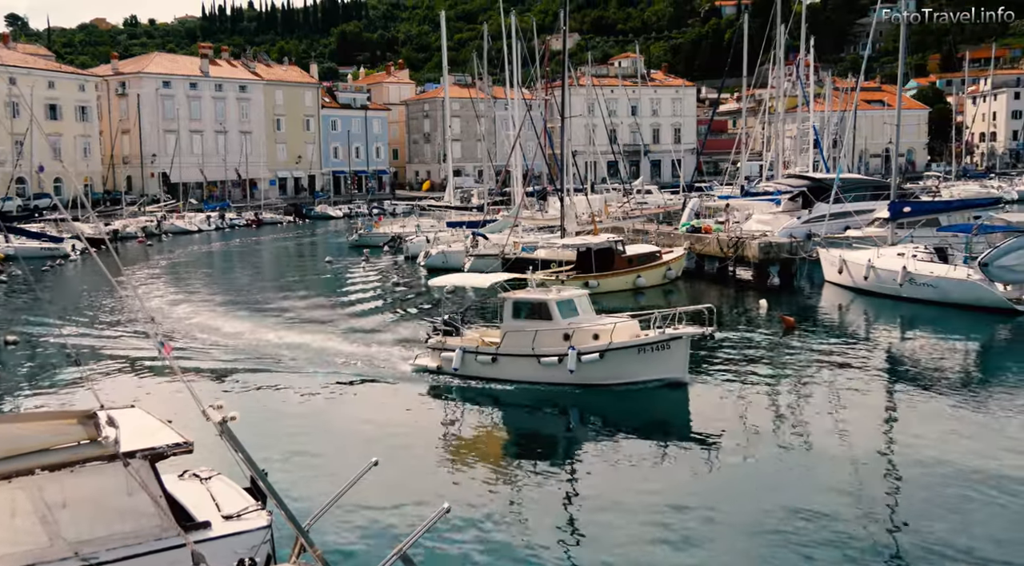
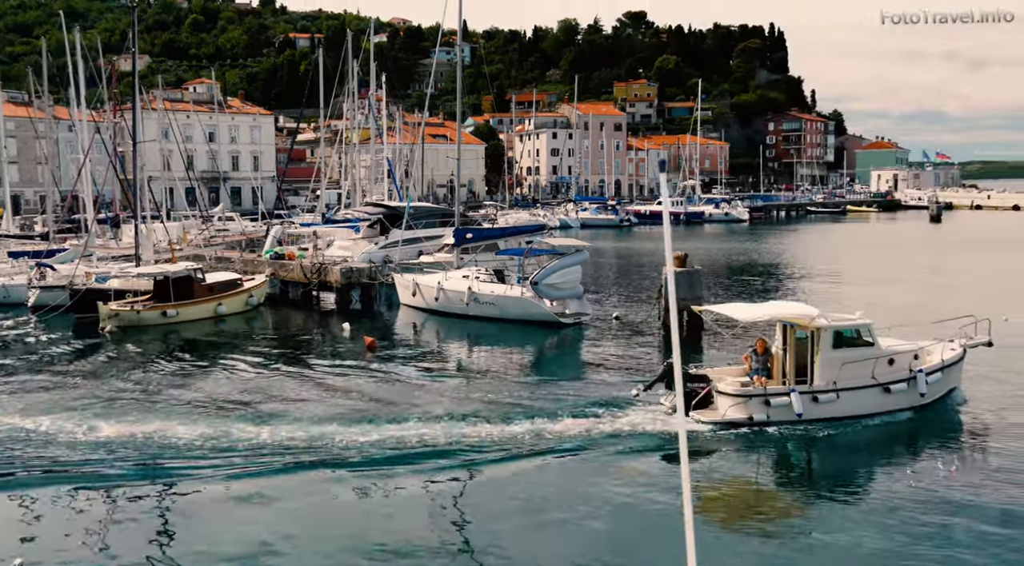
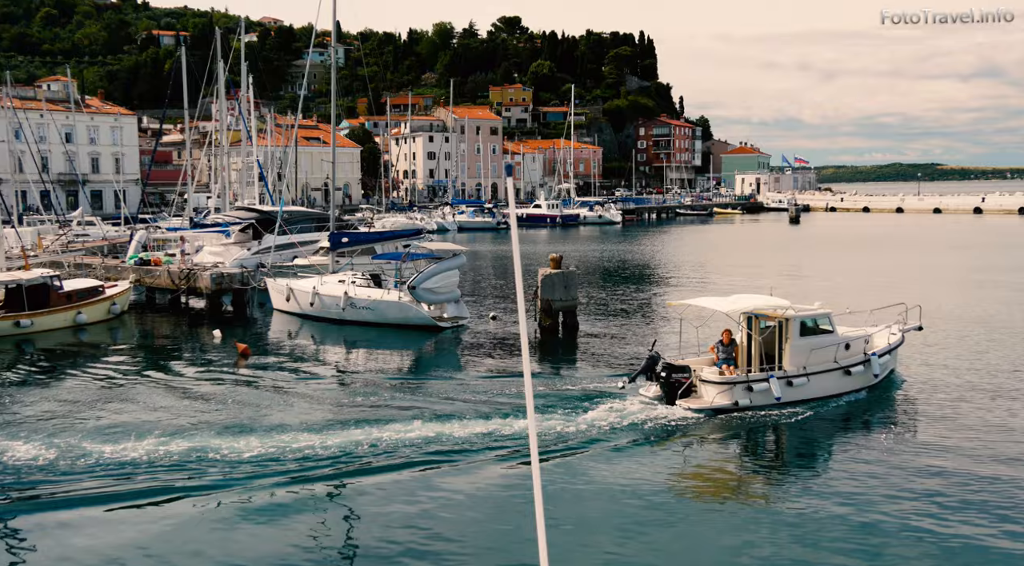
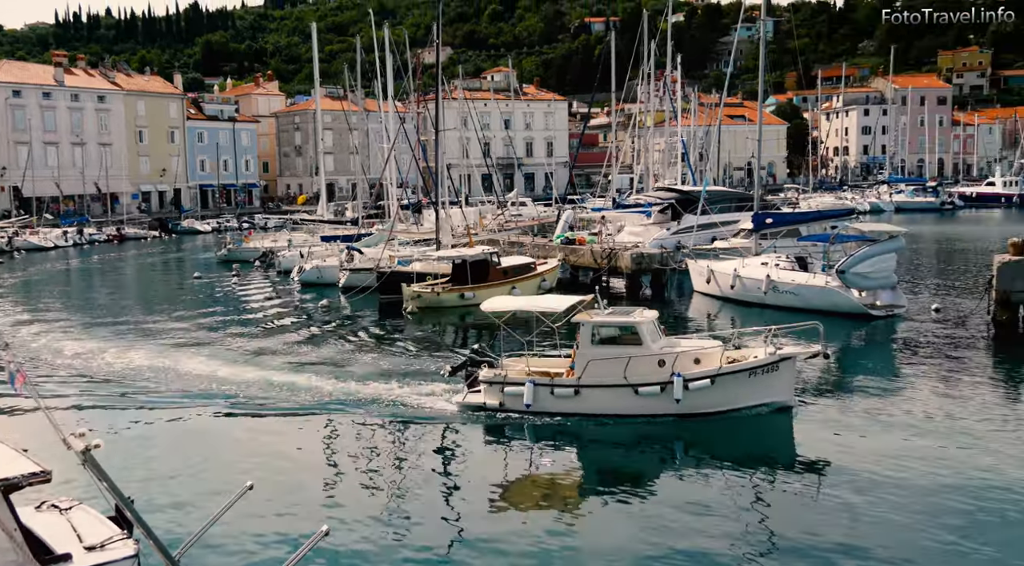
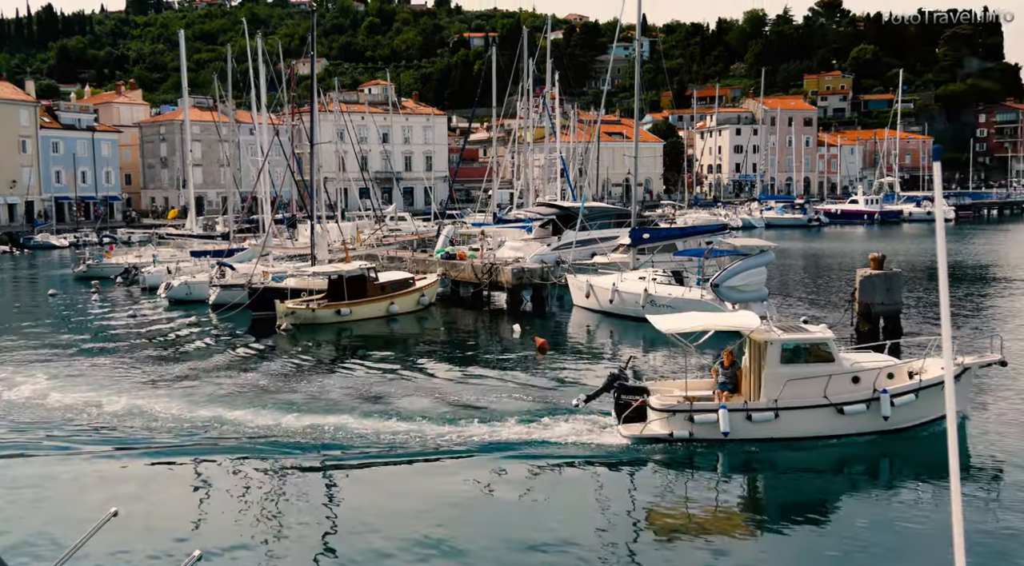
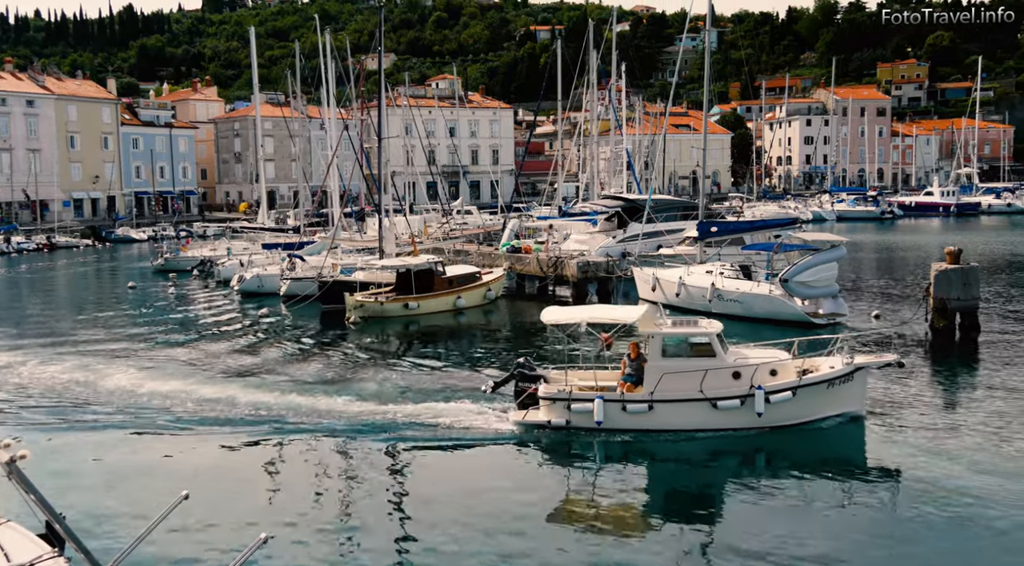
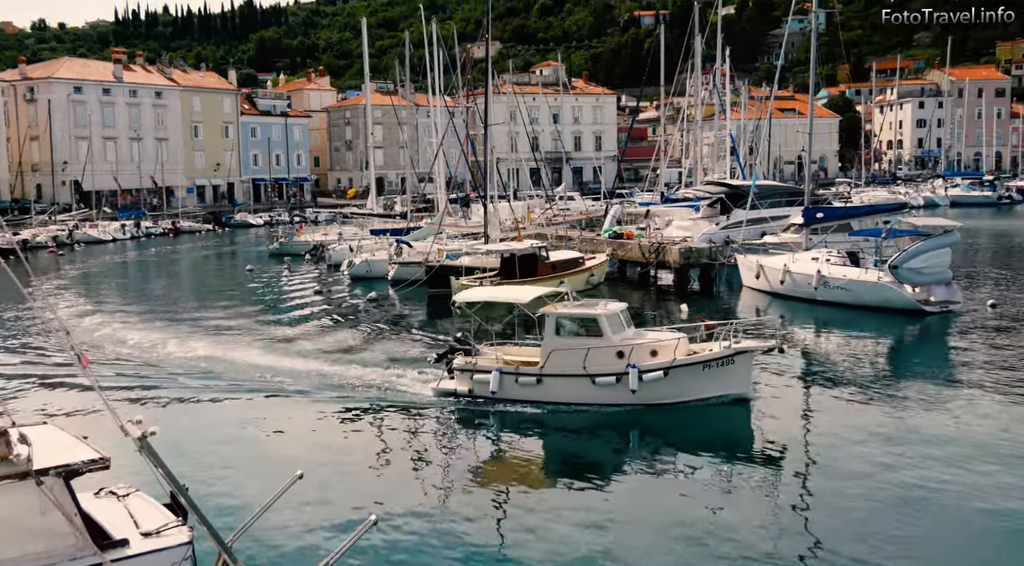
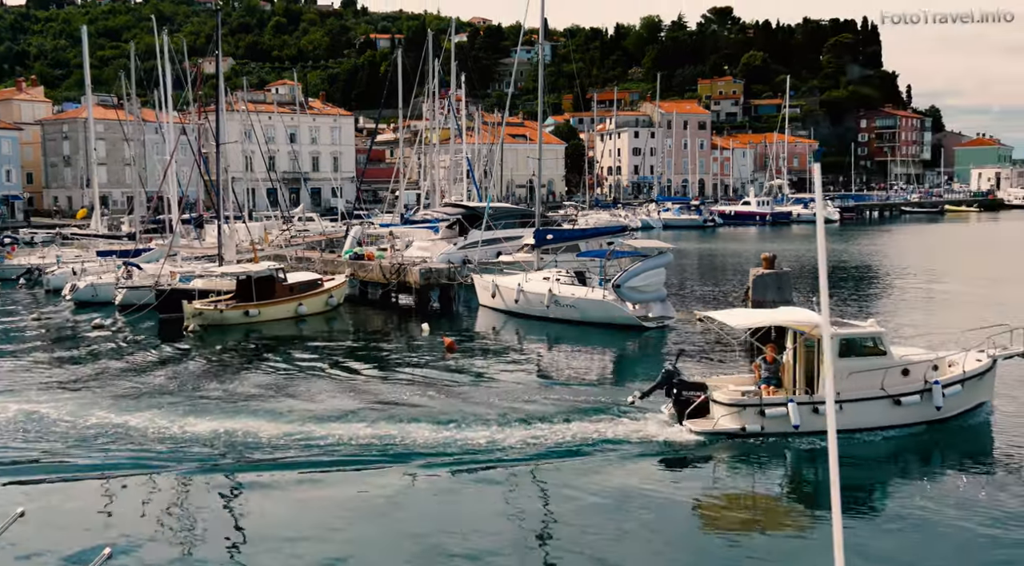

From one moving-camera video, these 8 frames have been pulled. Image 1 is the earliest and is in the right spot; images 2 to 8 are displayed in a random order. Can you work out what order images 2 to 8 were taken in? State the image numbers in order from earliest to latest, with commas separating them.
7, 4, 6, 5, 8, 2, 3
